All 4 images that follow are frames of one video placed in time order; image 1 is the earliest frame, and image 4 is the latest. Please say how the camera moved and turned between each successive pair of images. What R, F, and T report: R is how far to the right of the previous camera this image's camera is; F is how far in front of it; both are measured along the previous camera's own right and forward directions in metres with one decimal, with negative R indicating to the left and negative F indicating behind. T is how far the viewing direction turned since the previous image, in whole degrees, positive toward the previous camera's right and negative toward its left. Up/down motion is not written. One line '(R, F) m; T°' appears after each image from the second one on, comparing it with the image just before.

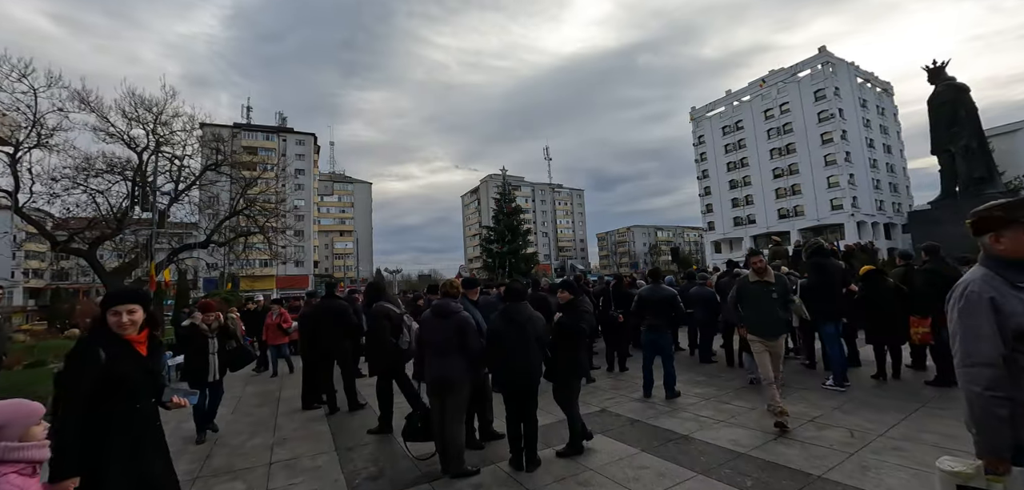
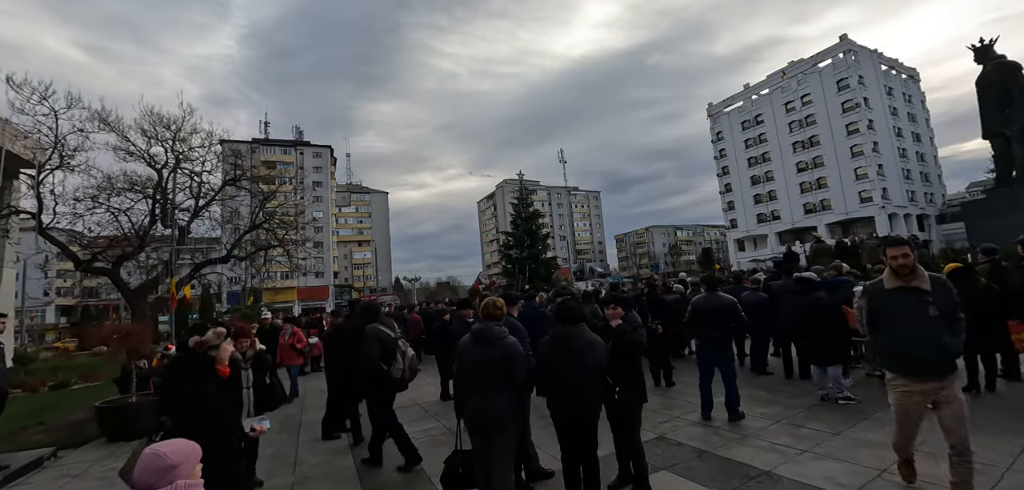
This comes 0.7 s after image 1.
(-0.3, +0.6) m; -2°
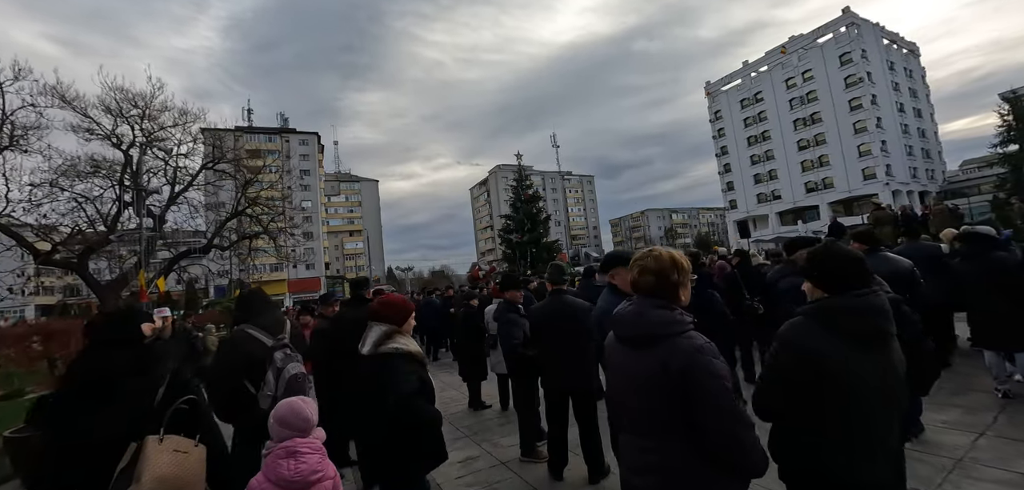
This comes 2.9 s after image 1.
(-0.8, +1.9) m; +1°
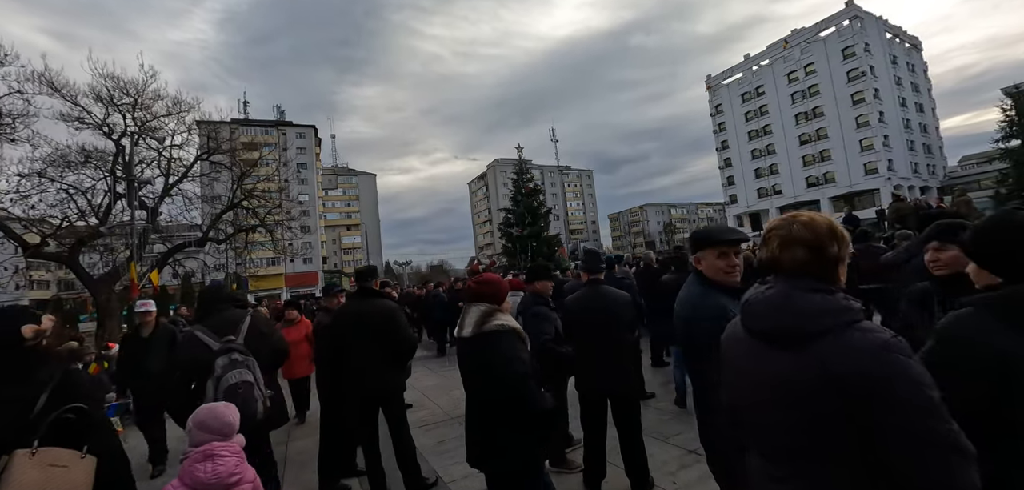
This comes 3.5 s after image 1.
(-0.3, +0.5) m; 0°
